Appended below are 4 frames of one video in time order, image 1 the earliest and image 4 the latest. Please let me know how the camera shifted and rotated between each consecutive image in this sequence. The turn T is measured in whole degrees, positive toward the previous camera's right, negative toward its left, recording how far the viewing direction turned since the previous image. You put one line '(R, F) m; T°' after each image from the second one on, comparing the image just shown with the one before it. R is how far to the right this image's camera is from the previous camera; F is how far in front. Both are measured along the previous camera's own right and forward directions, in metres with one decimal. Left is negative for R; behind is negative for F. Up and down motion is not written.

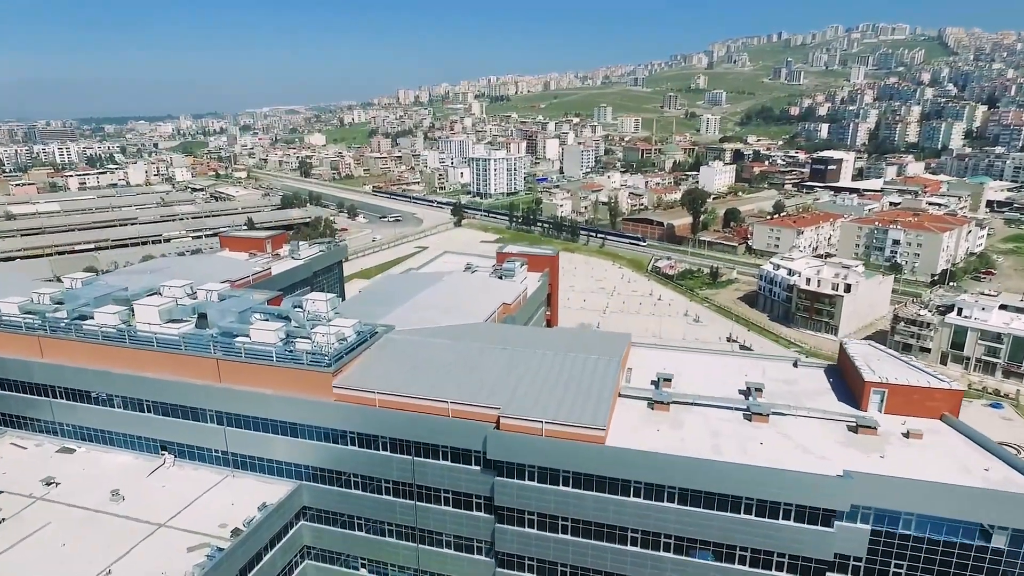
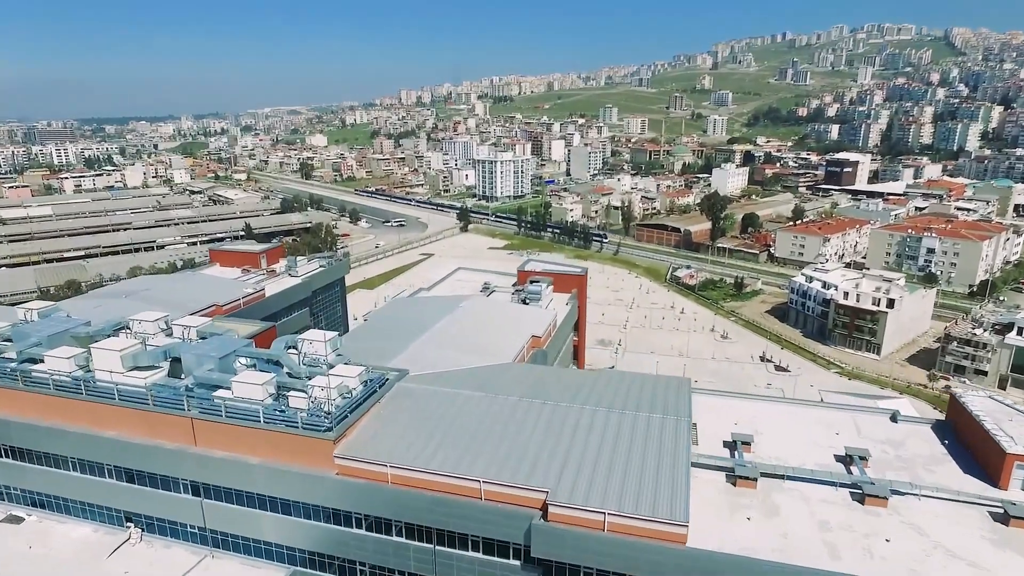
(-0.7, +2.5) m; 0°
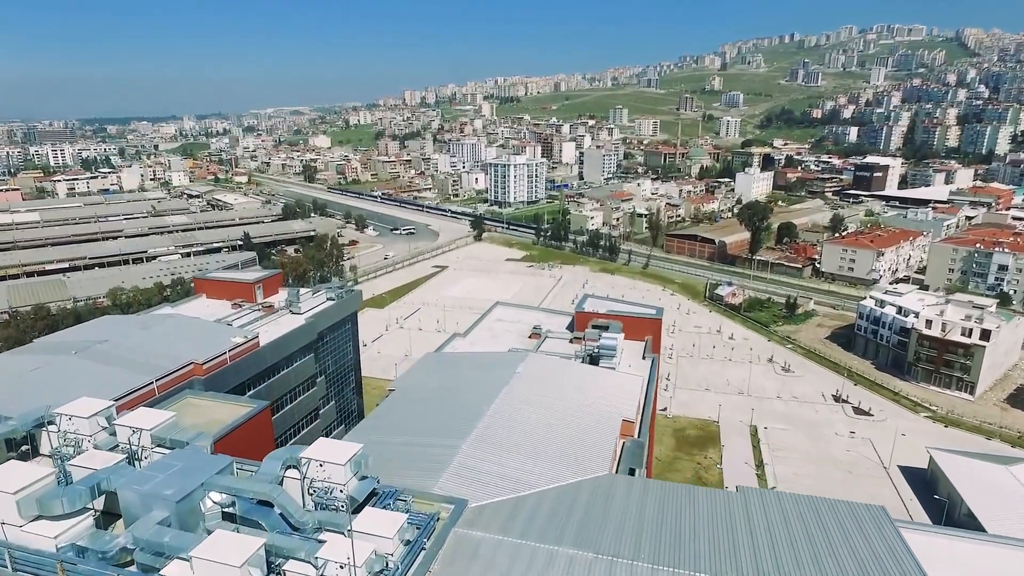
(-1.5, +4.1) m; 0°
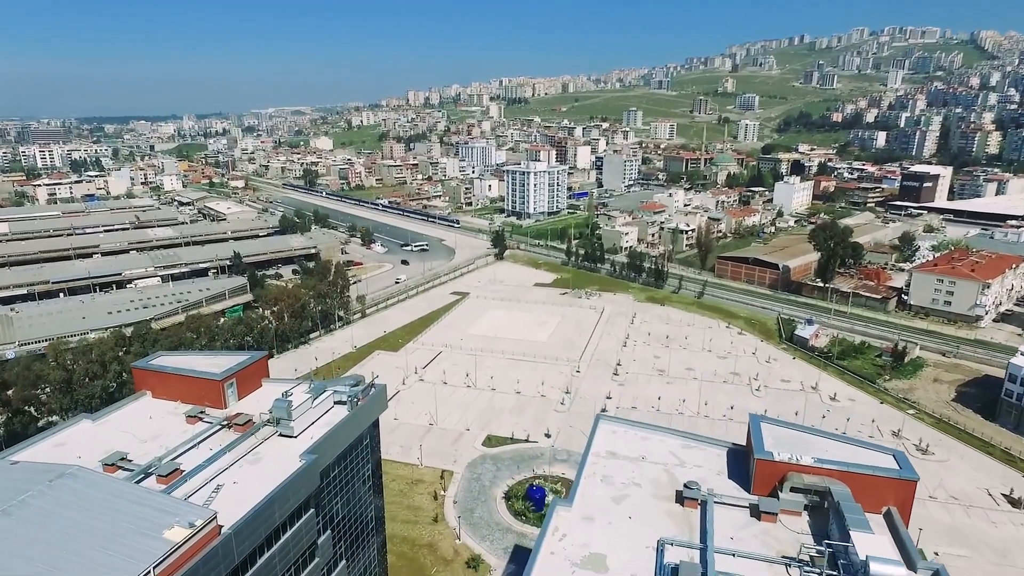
(-2.2, +6.7) m; 0°
